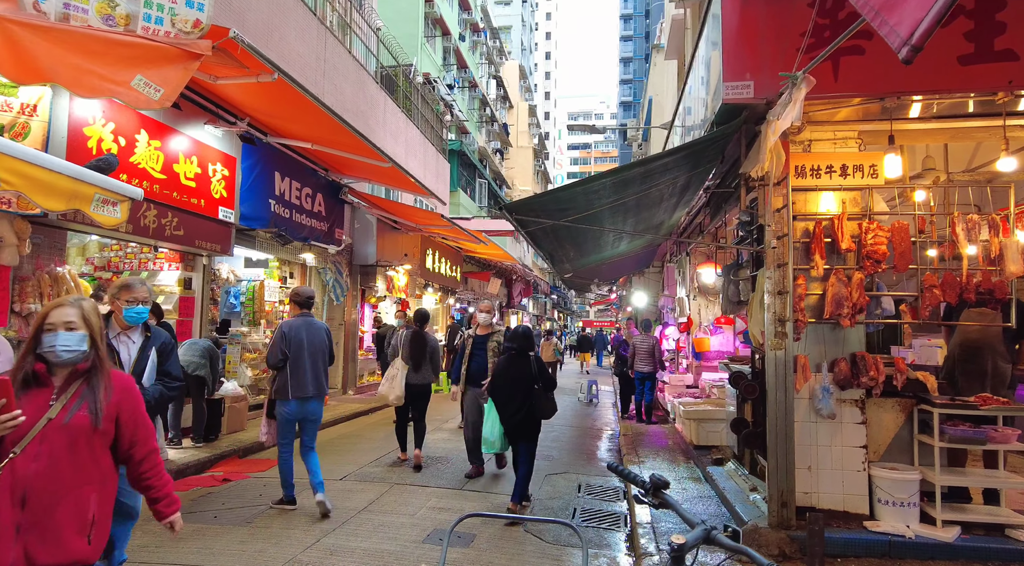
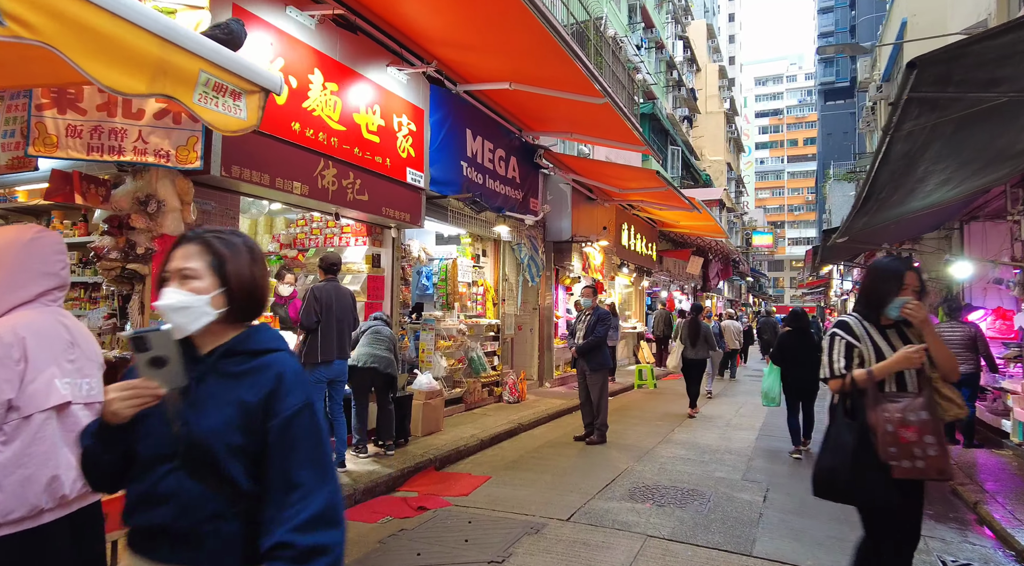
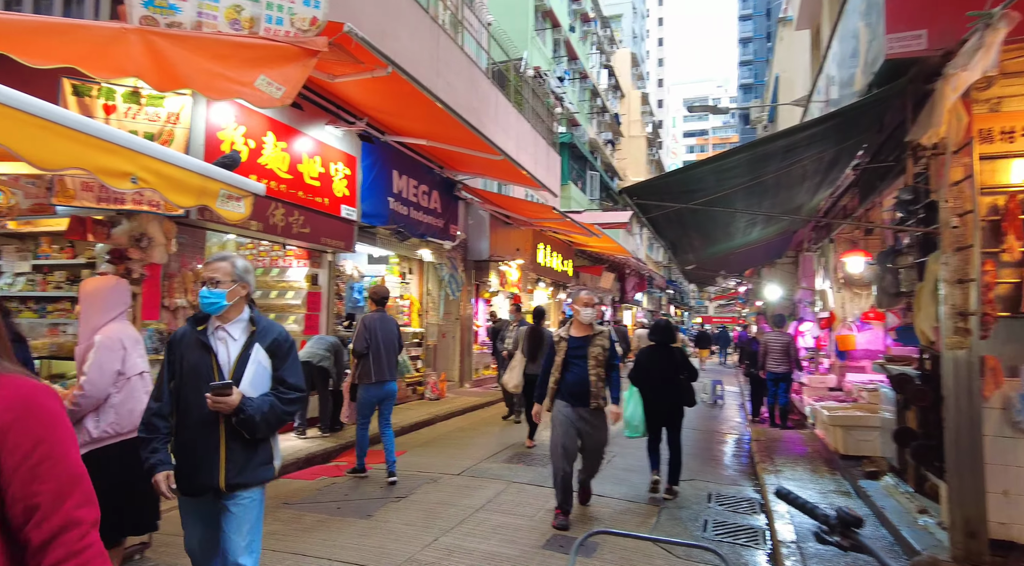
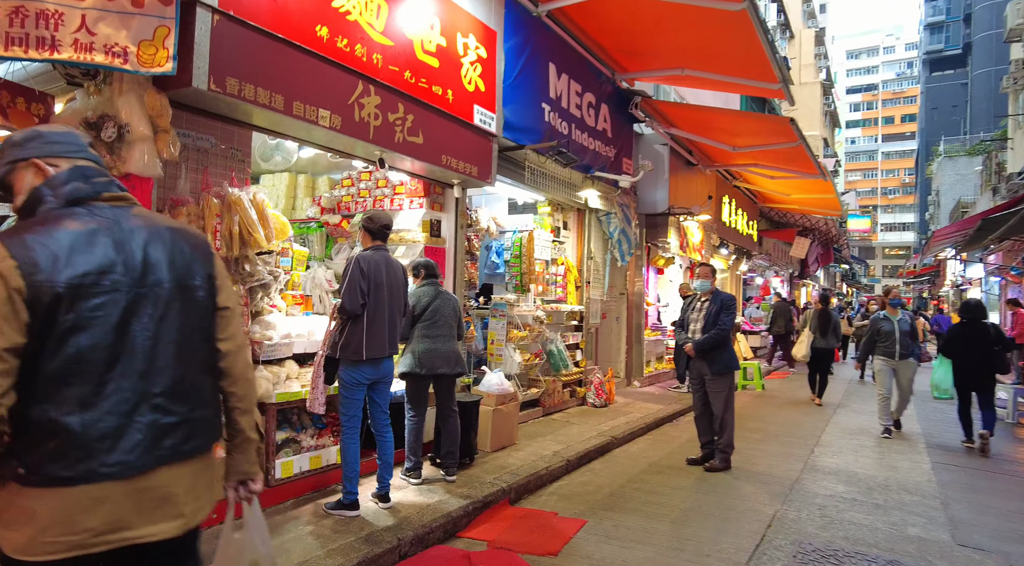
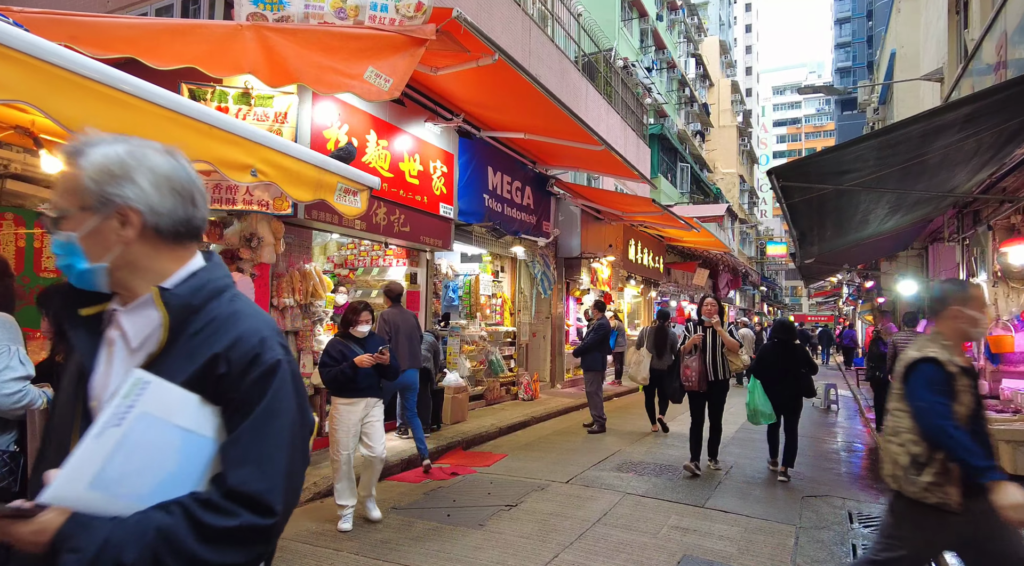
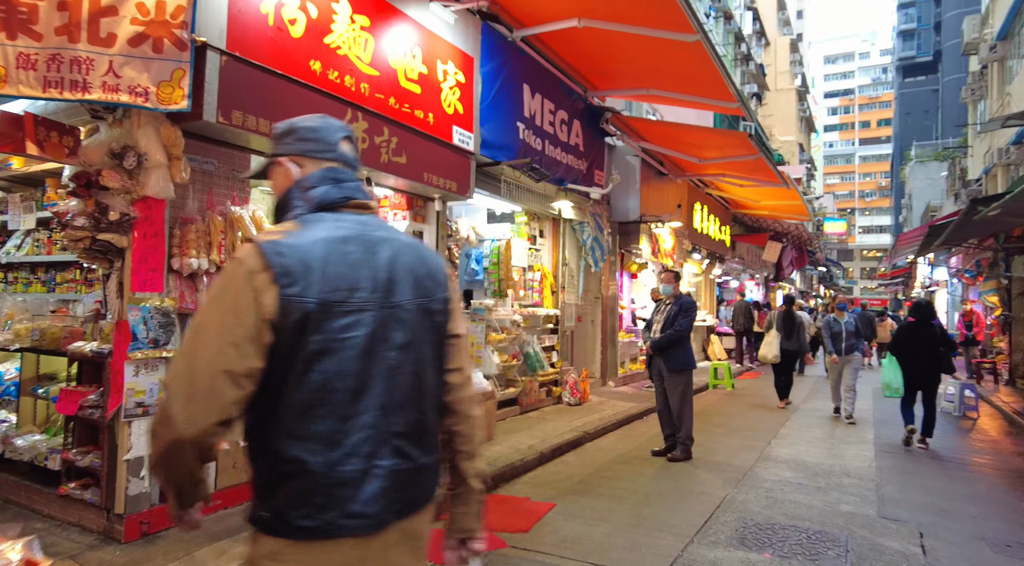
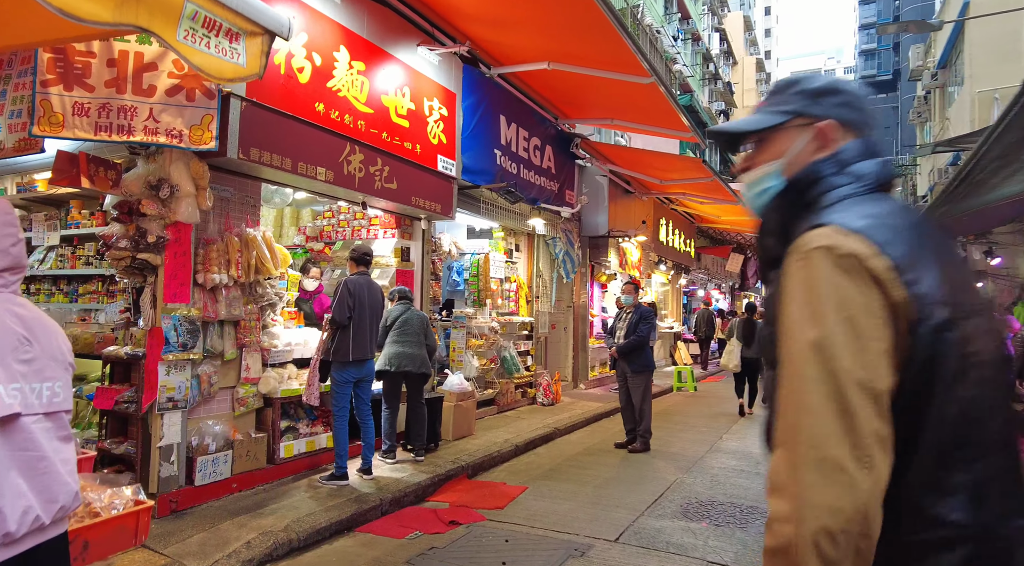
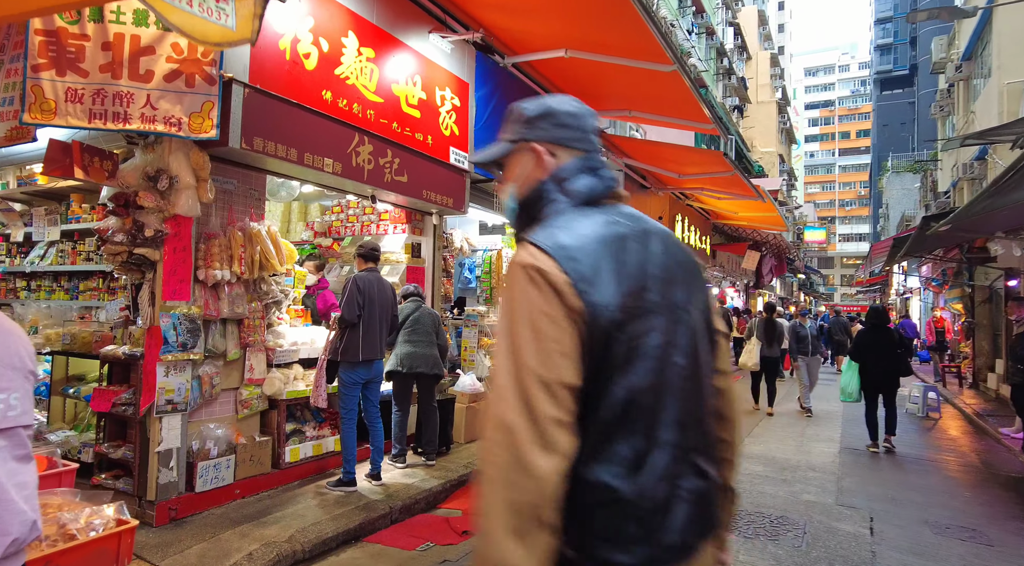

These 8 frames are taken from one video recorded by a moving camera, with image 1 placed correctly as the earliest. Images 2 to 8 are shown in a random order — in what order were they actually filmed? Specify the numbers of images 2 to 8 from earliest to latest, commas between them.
3, 5, 2, 7, 8, 6, 4
